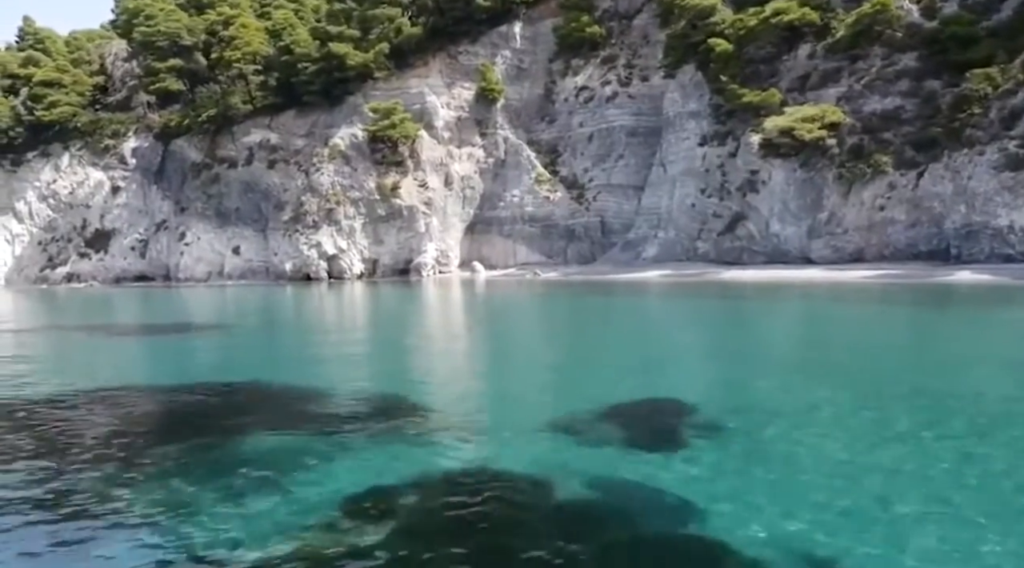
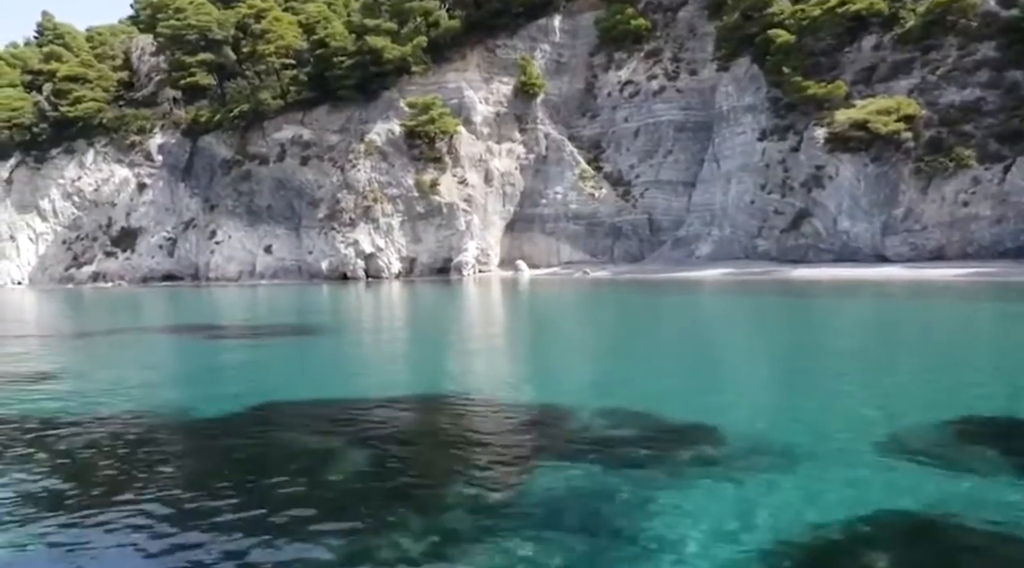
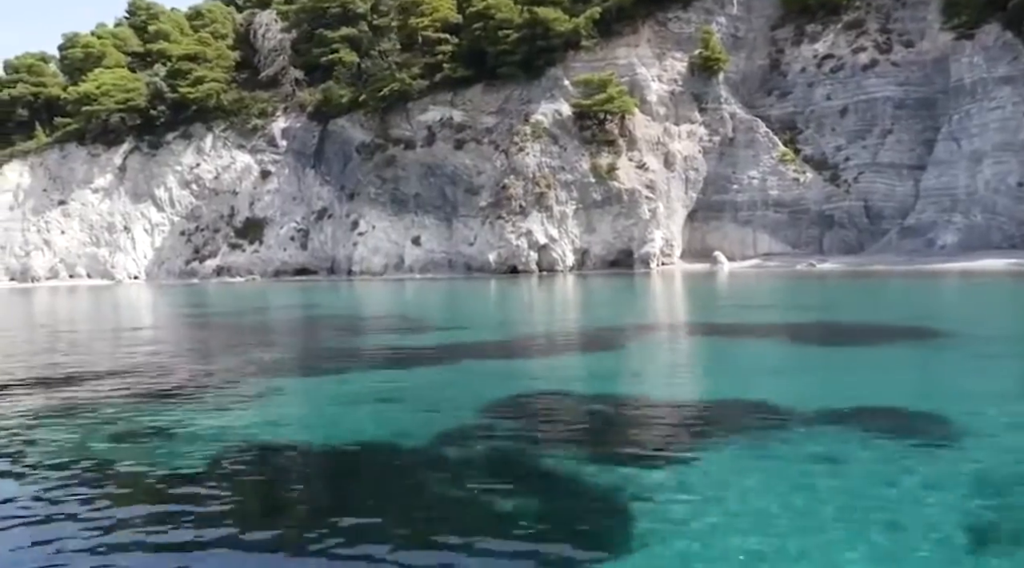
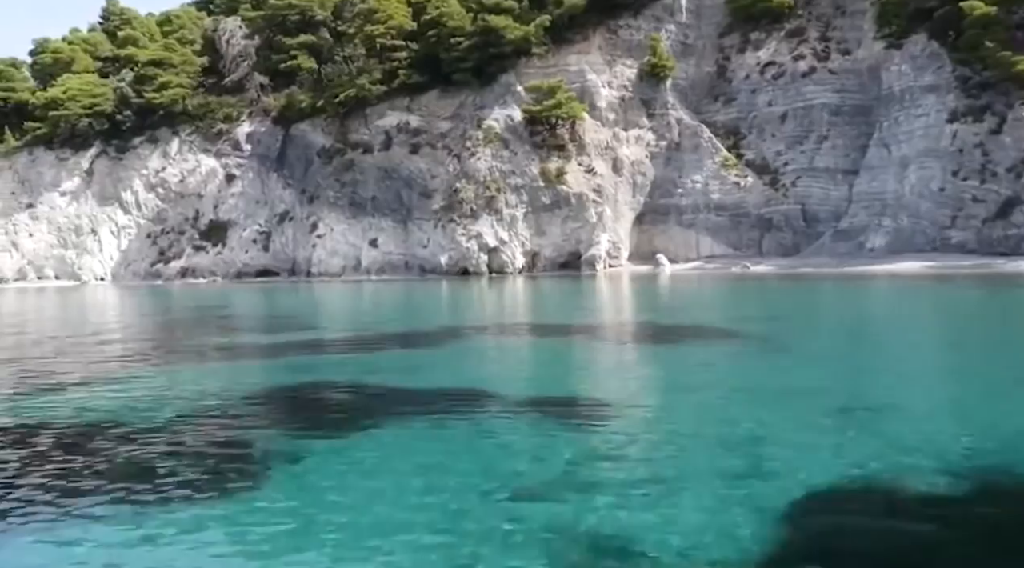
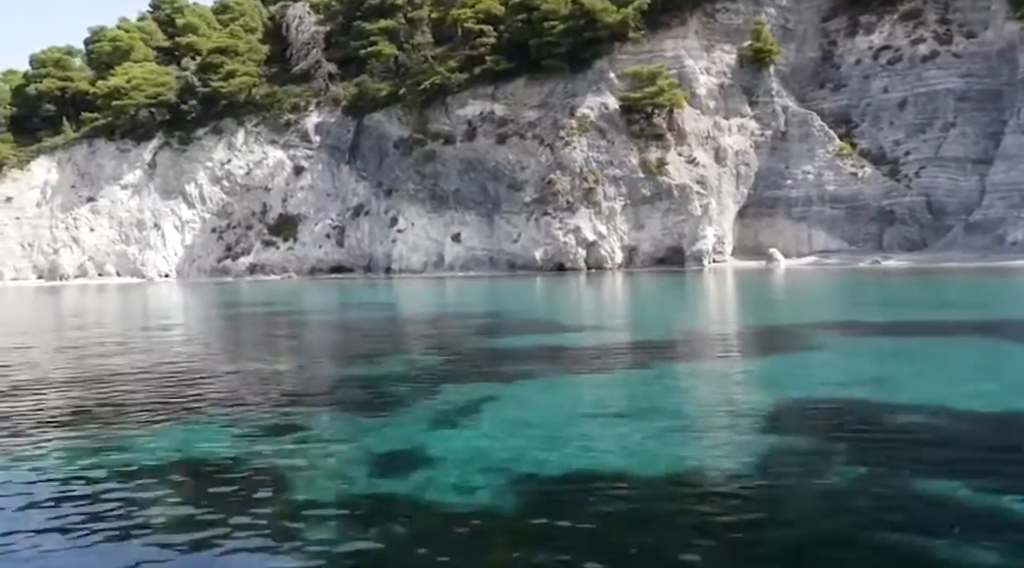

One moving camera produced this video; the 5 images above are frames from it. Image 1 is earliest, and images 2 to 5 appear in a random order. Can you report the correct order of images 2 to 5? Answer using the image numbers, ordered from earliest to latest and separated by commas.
2, 4, 3, 5
